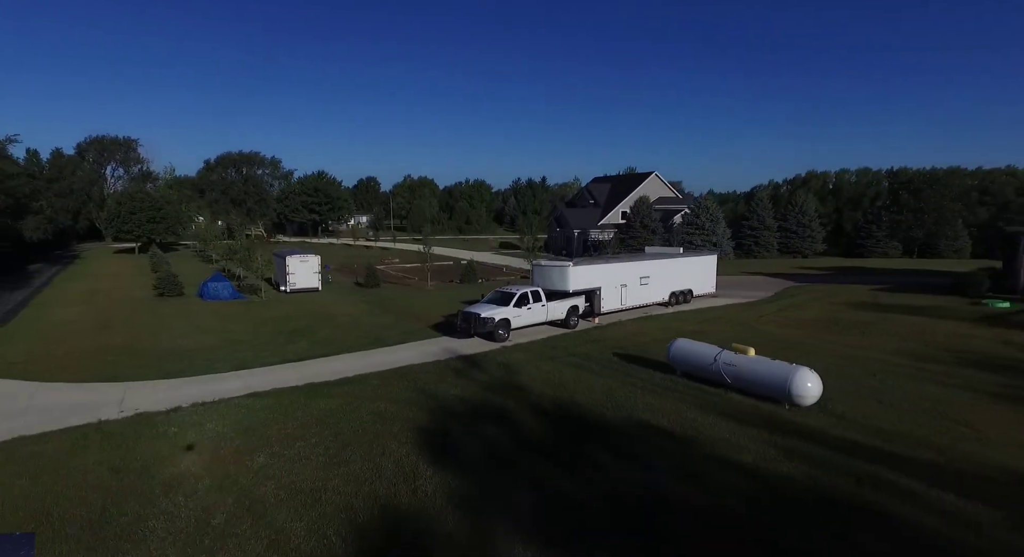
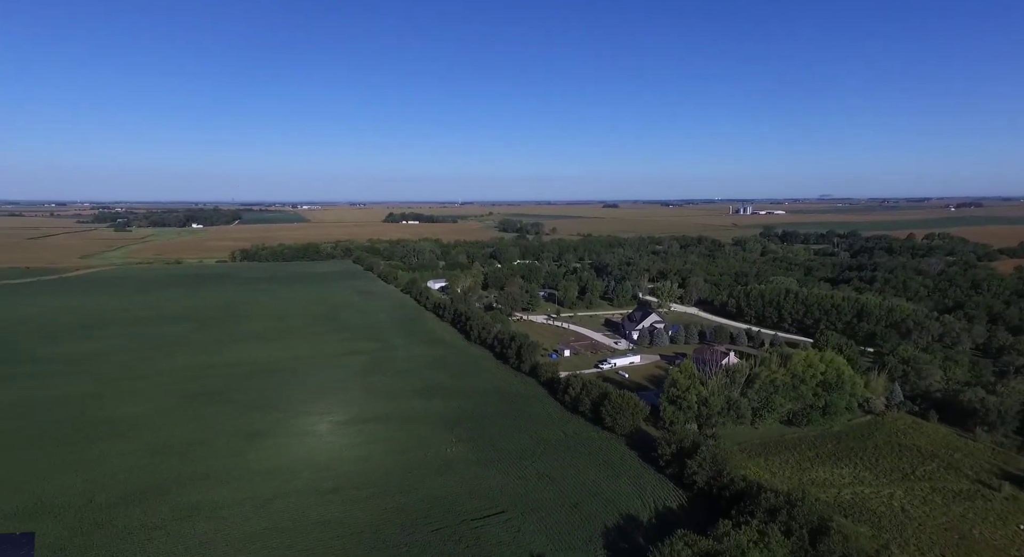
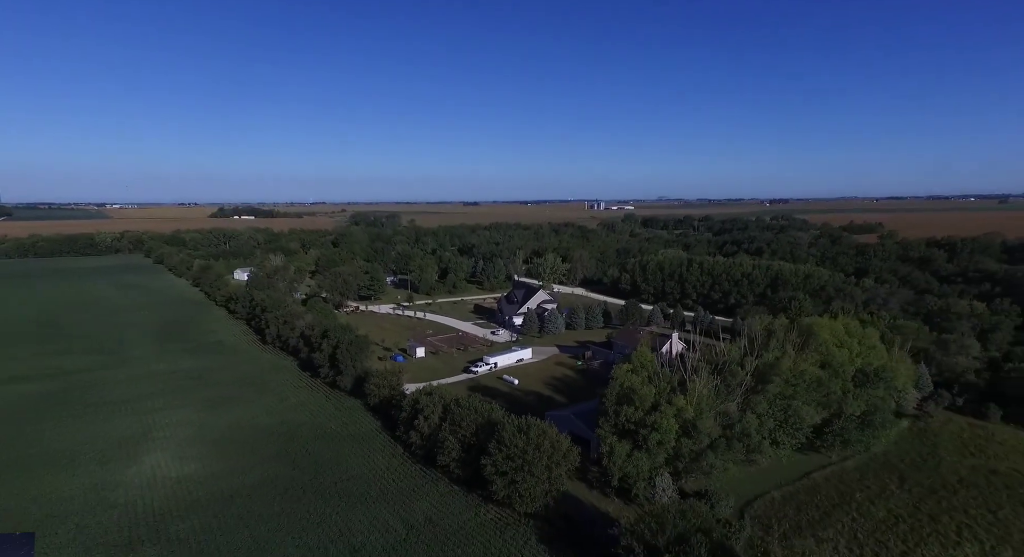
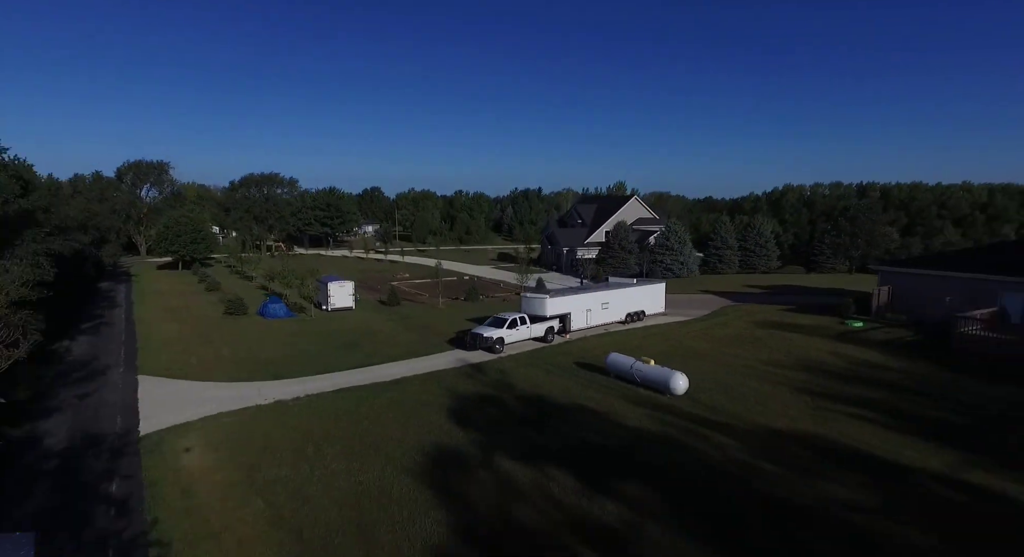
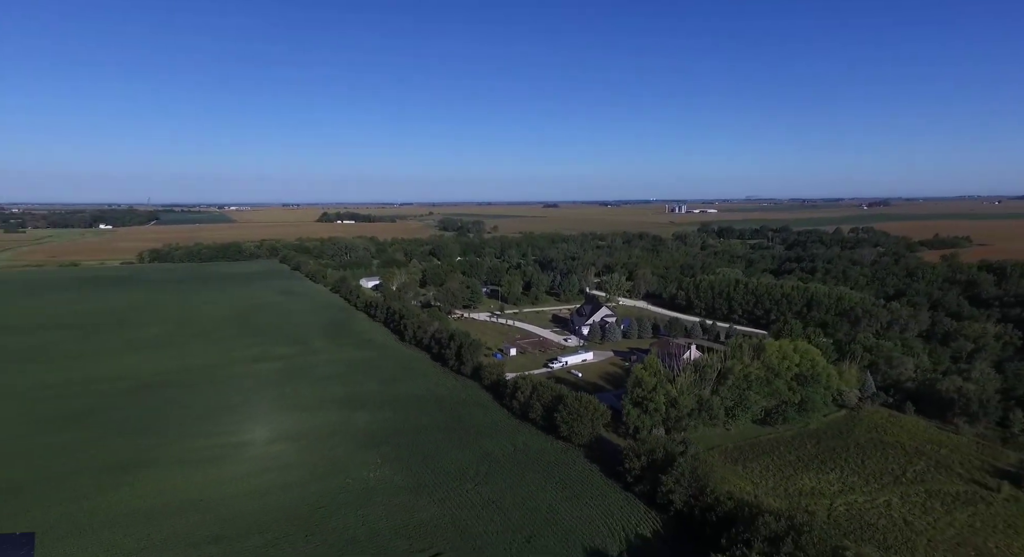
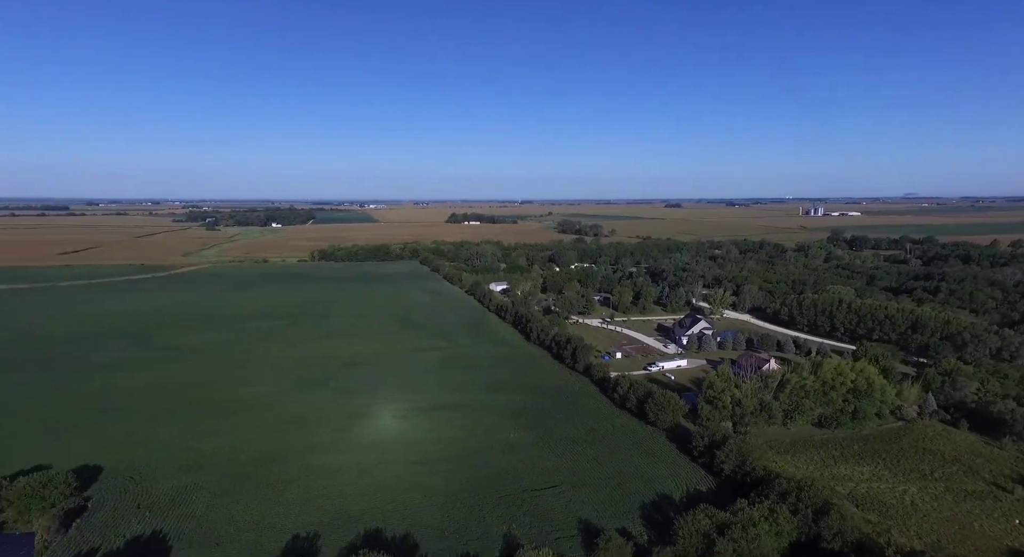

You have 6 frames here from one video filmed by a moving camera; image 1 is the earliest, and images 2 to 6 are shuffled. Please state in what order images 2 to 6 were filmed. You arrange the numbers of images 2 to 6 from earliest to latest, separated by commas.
4, 3, 5, 2, 6
